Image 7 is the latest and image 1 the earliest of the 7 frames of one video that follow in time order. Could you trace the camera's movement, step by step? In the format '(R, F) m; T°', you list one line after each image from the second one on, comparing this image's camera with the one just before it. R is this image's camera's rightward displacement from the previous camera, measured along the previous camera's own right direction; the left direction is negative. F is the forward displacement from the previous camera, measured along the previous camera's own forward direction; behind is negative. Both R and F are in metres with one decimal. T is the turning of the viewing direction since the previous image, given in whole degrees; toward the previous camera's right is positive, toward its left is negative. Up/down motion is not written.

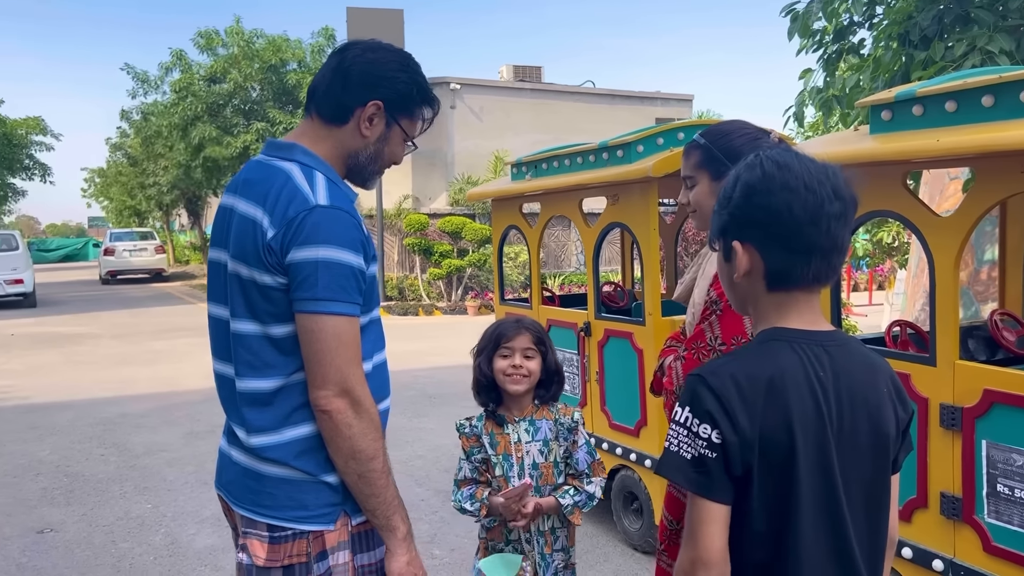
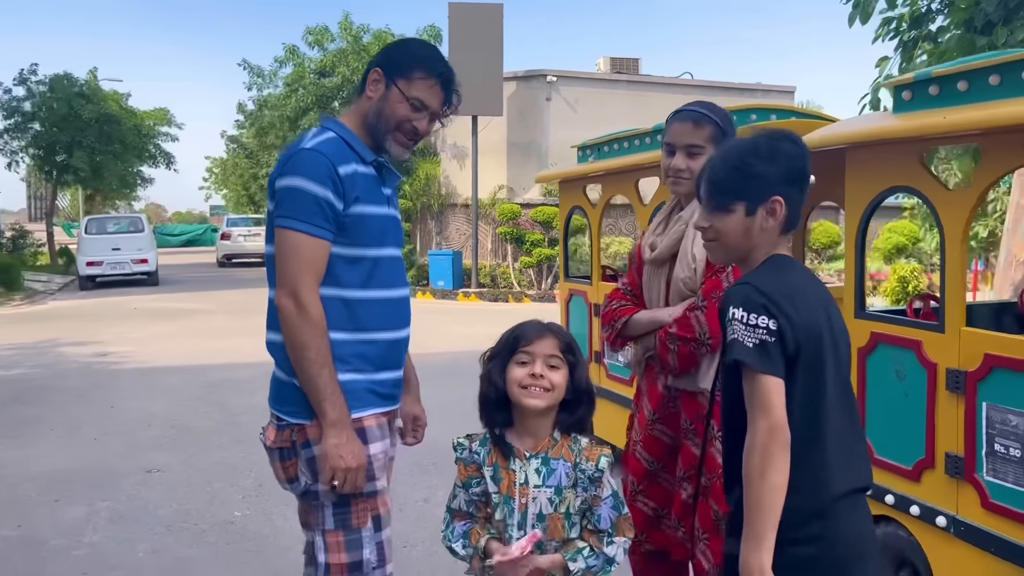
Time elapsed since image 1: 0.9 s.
(+0.3, -0.3) m; -7°
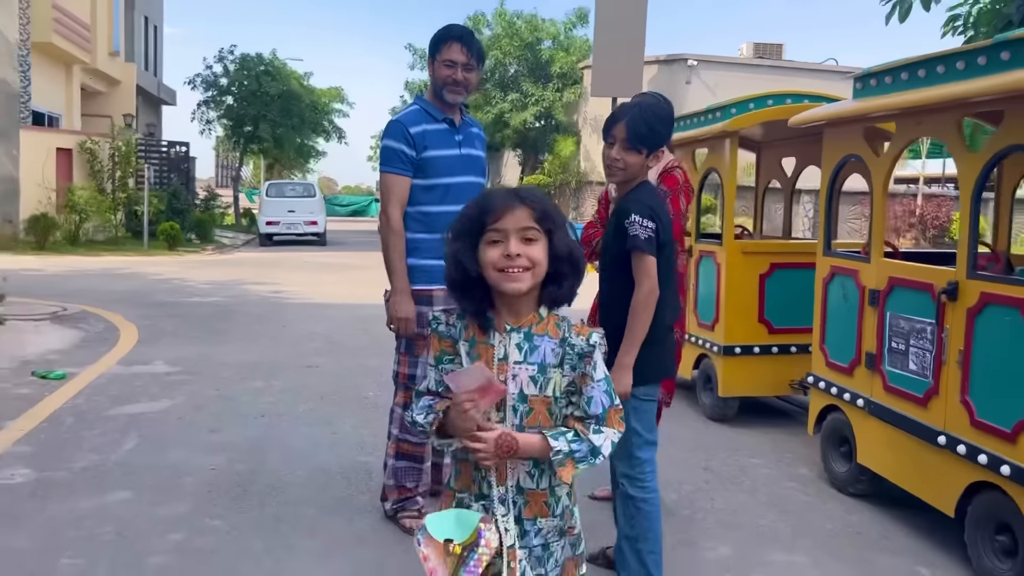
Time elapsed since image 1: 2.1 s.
(+0.6, -1.3) m; -10°
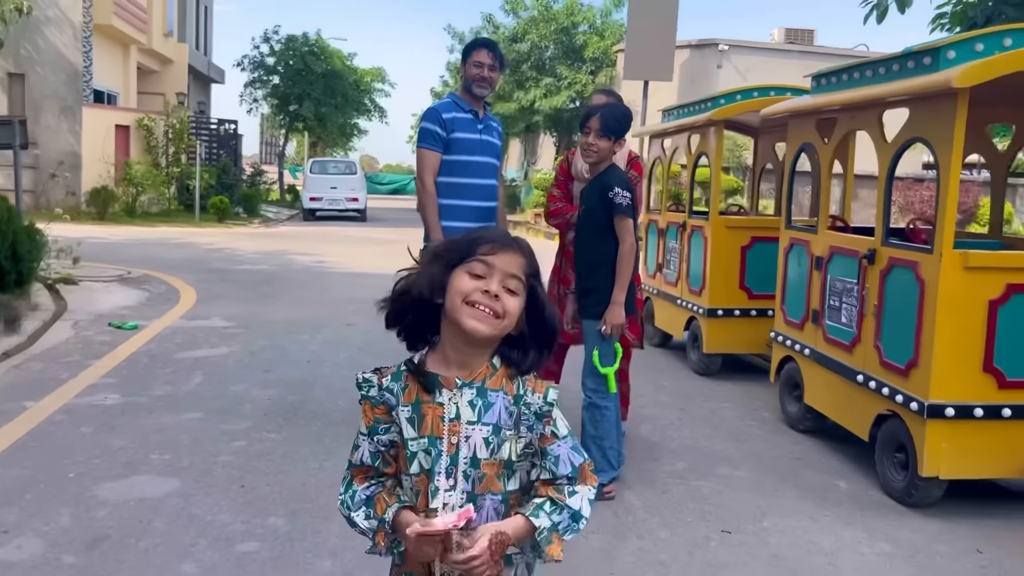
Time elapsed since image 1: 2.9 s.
(+0.2, -0.9) m; -3°
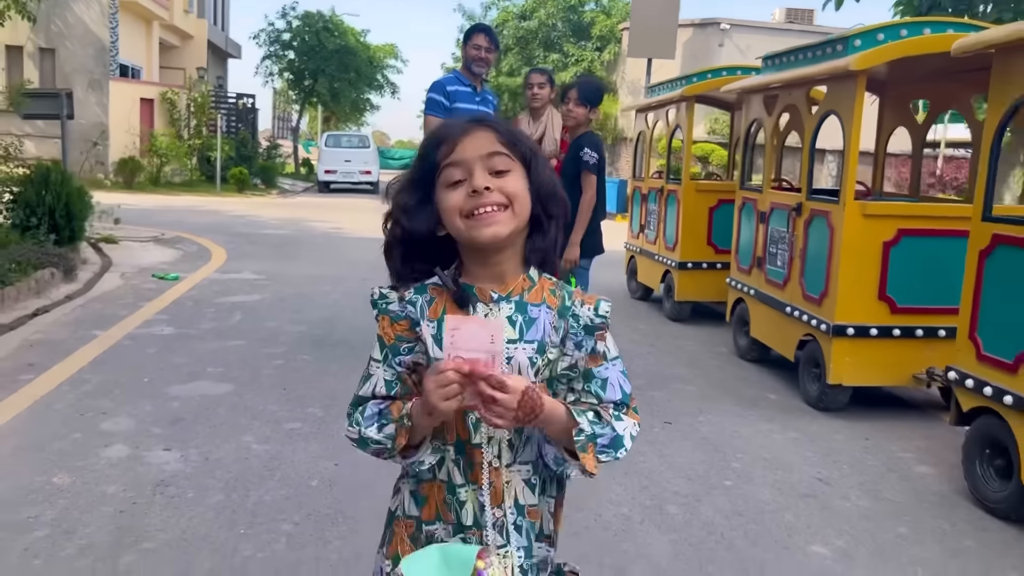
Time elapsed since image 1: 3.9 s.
(+0.1, -1.0) m; -1°
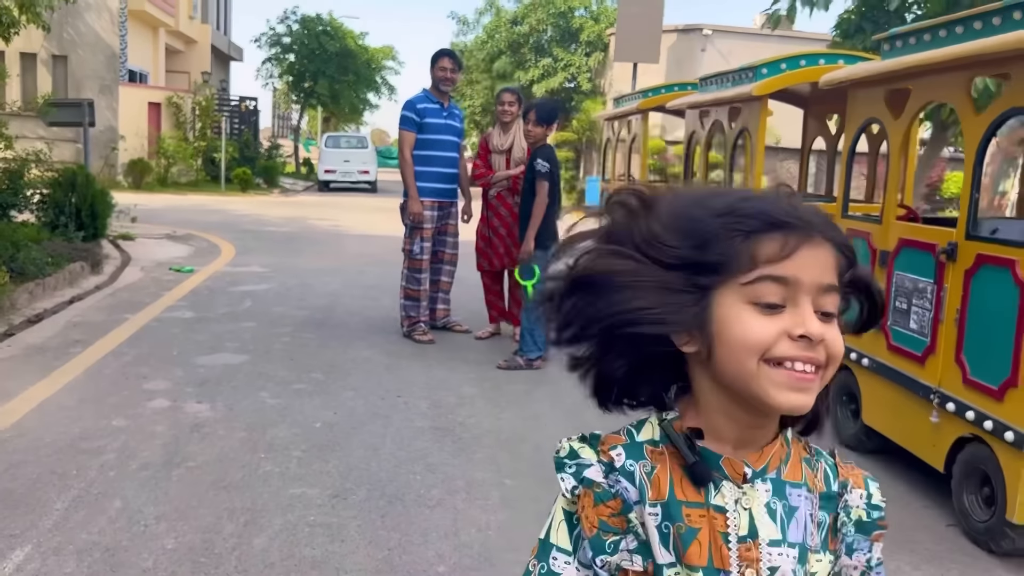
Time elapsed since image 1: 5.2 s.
(+0.2, -1.0) m; 0°
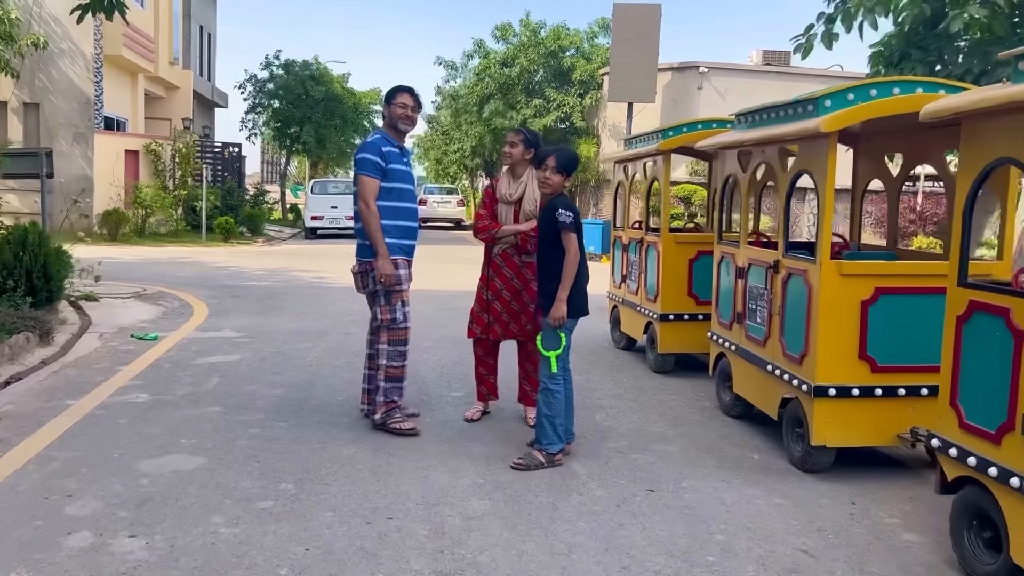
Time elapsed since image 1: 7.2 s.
(-0.1, +1.1) m; +1°
